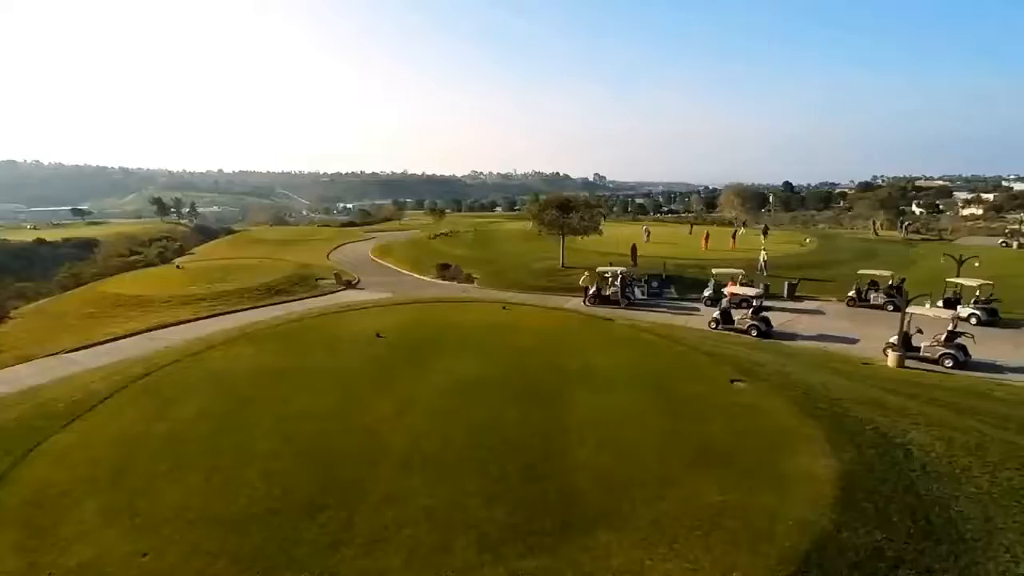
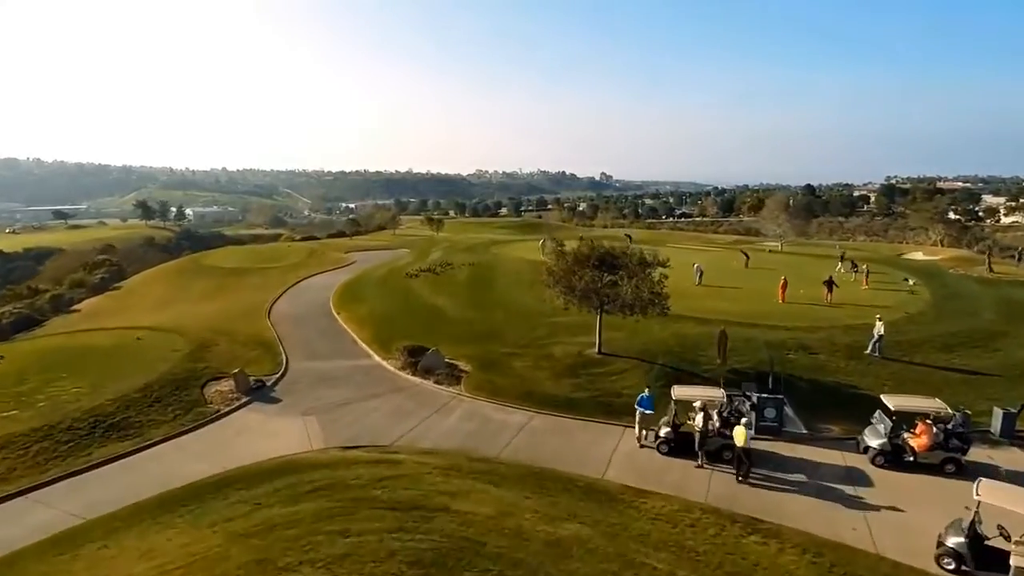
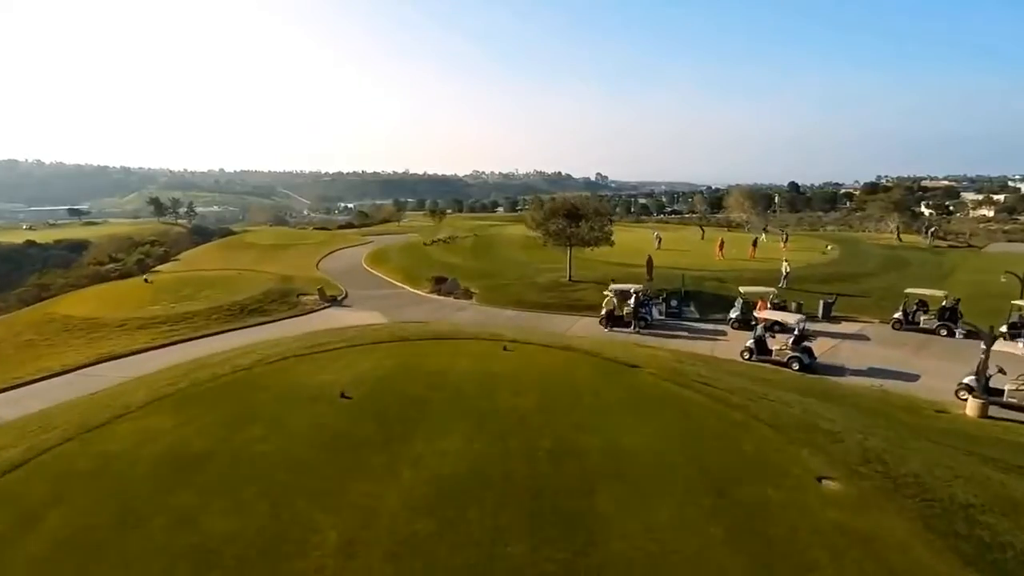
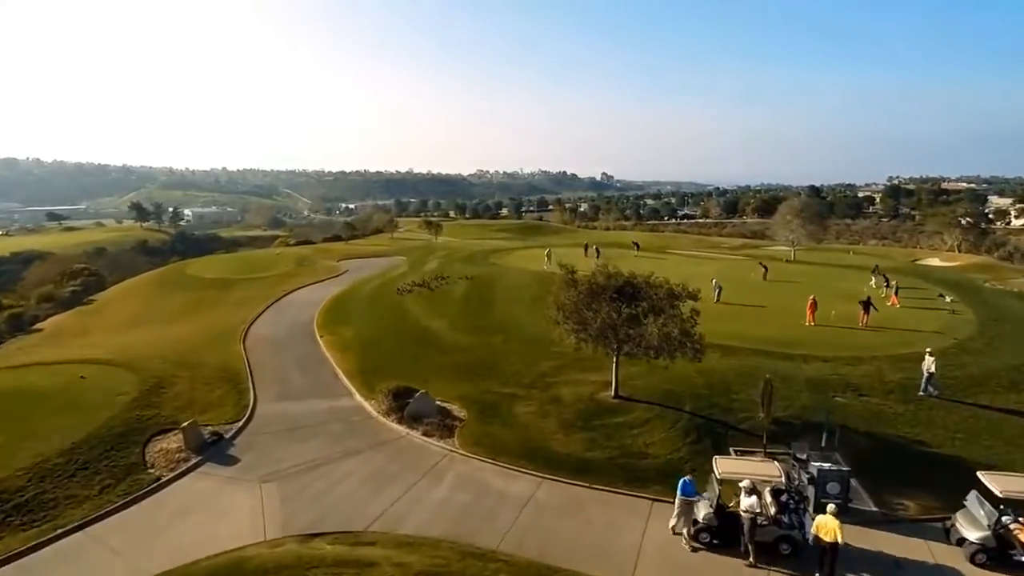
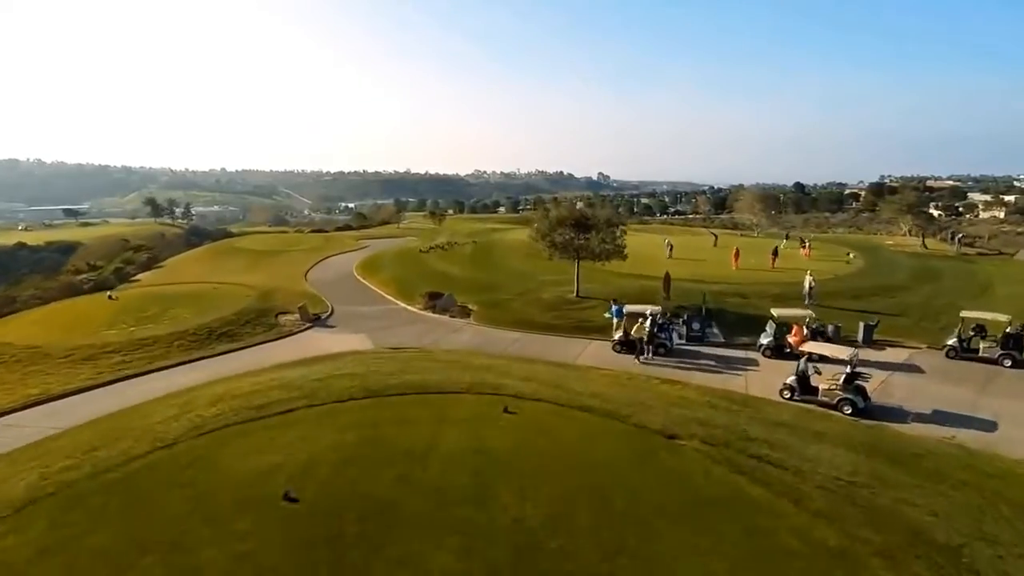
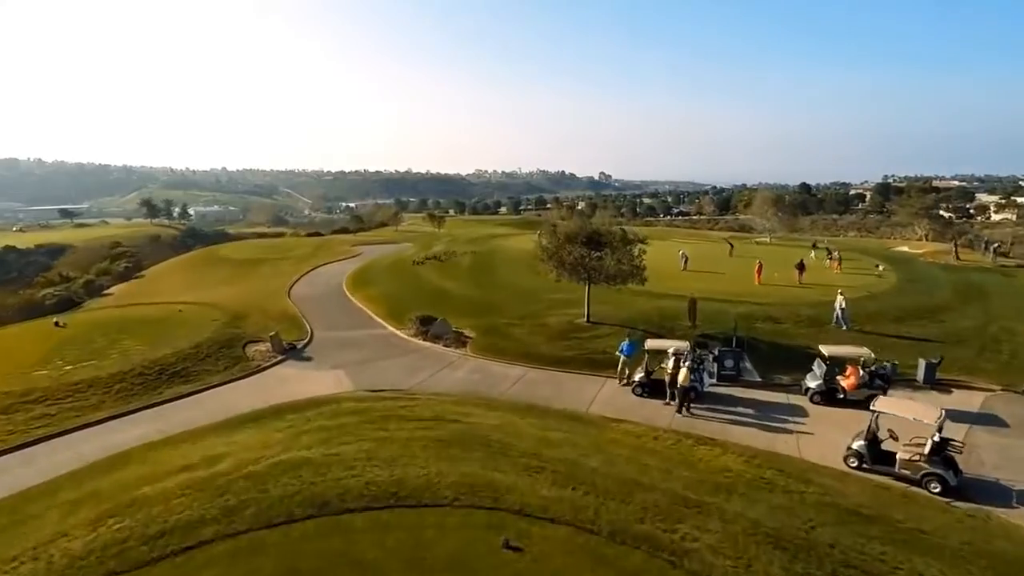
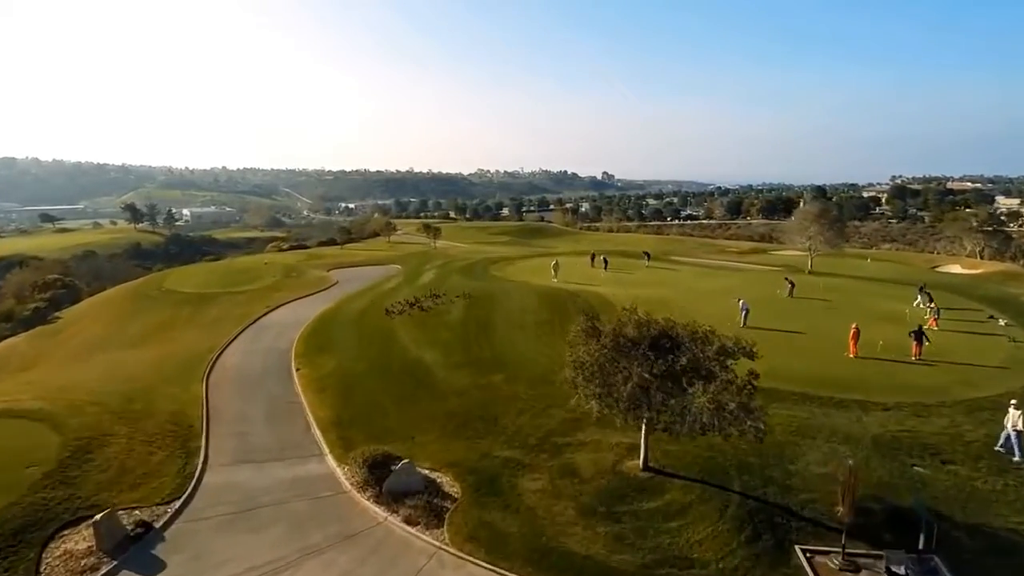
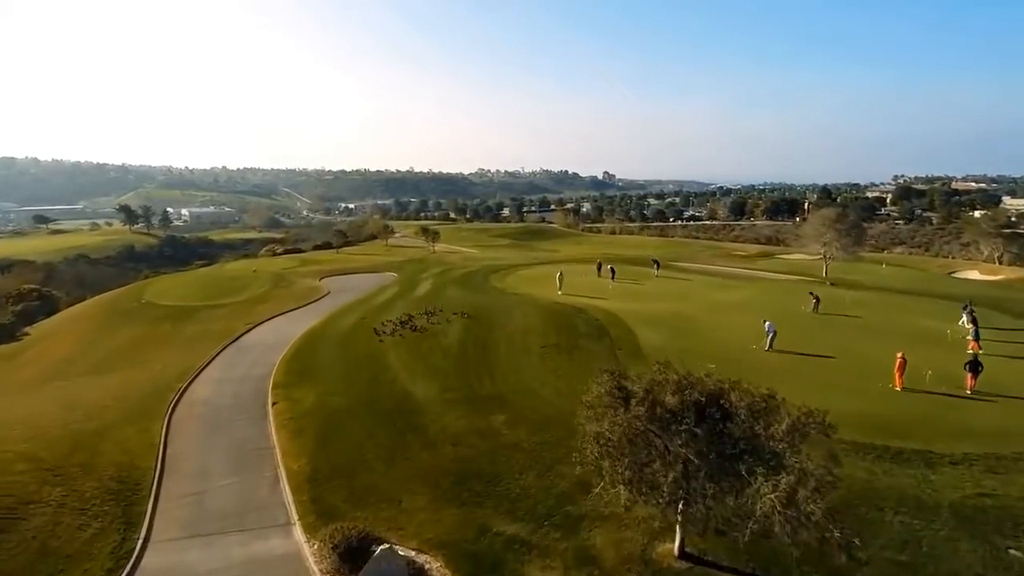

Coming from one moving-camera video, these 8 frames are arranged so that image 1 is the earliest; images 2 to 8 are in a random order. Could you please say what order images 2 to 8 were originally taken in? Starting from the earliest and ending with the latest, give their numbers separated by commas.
3, 5, 6, 2, 4, 7, 8
